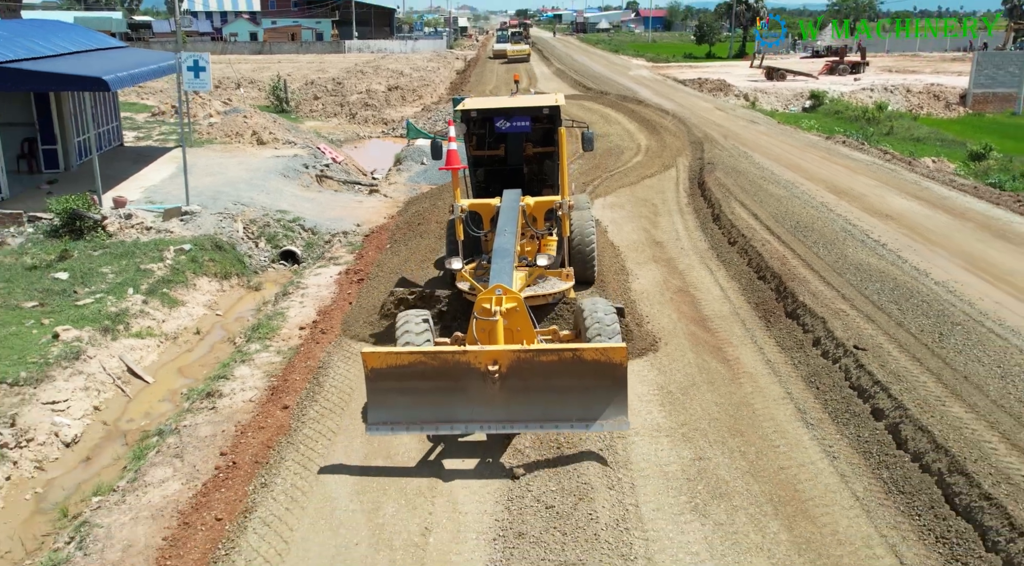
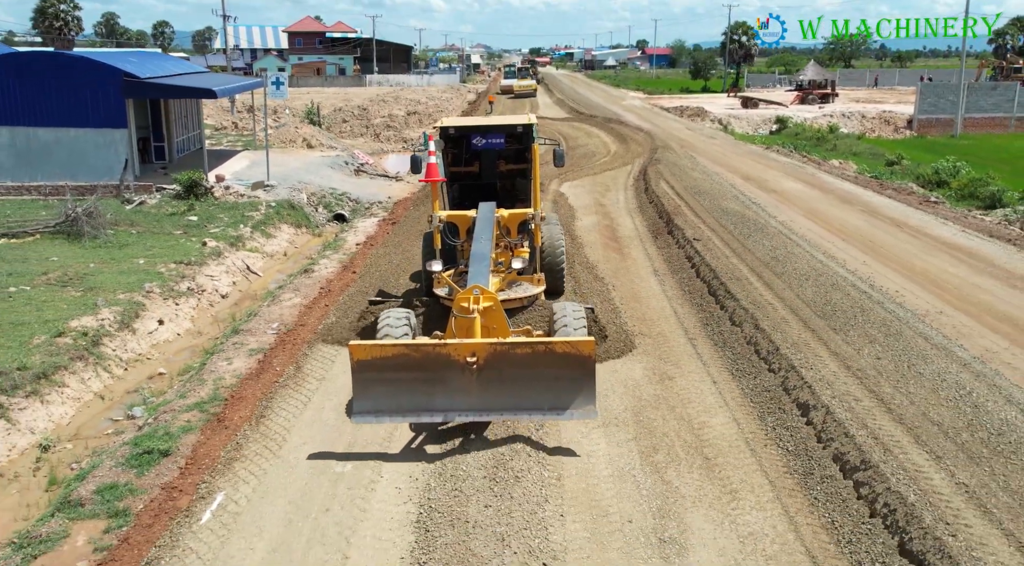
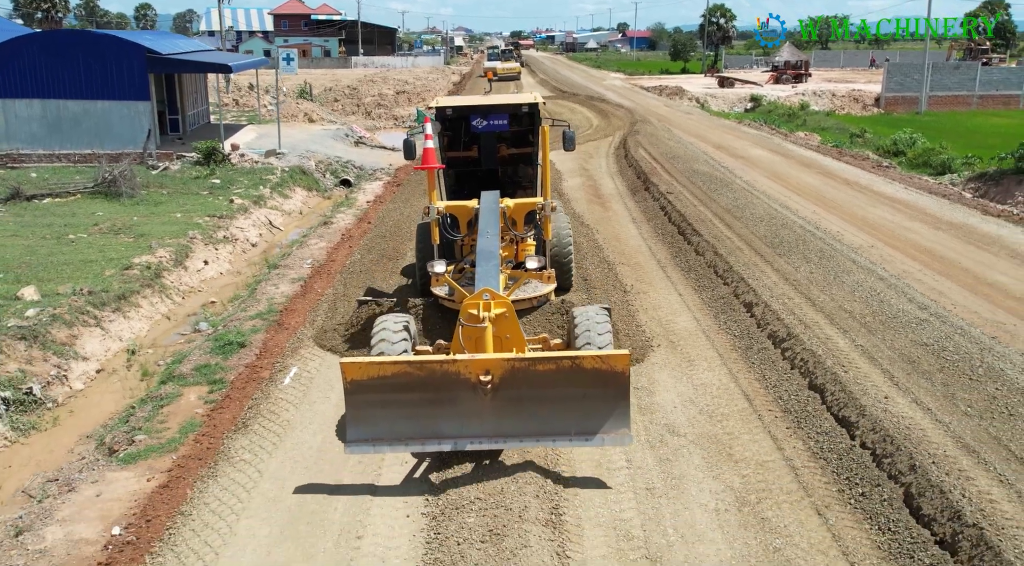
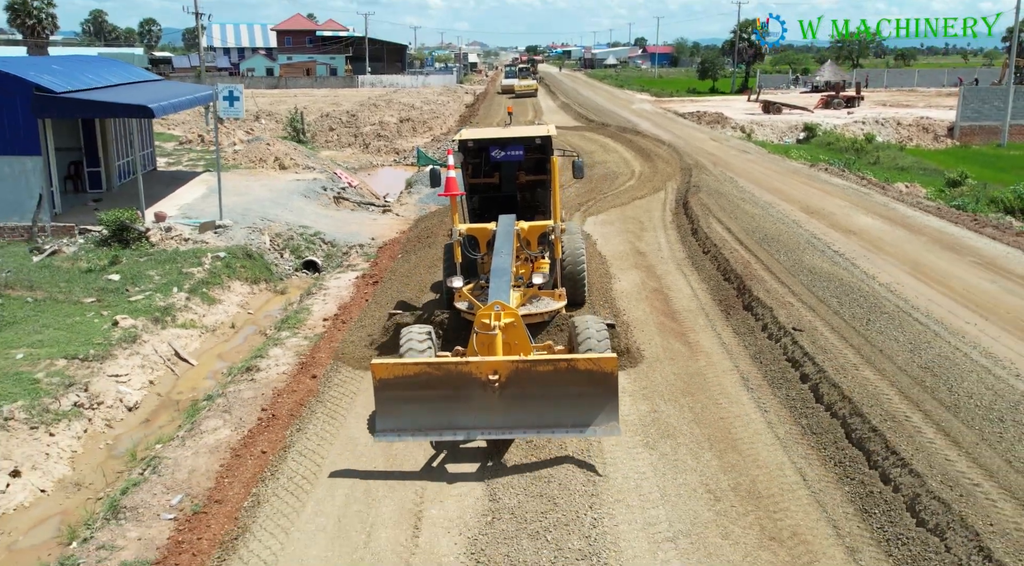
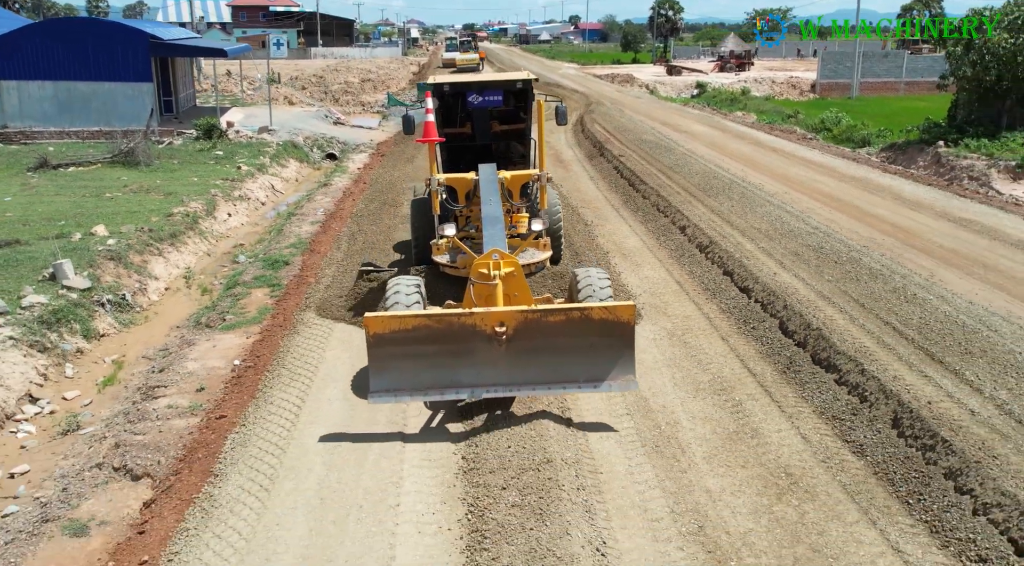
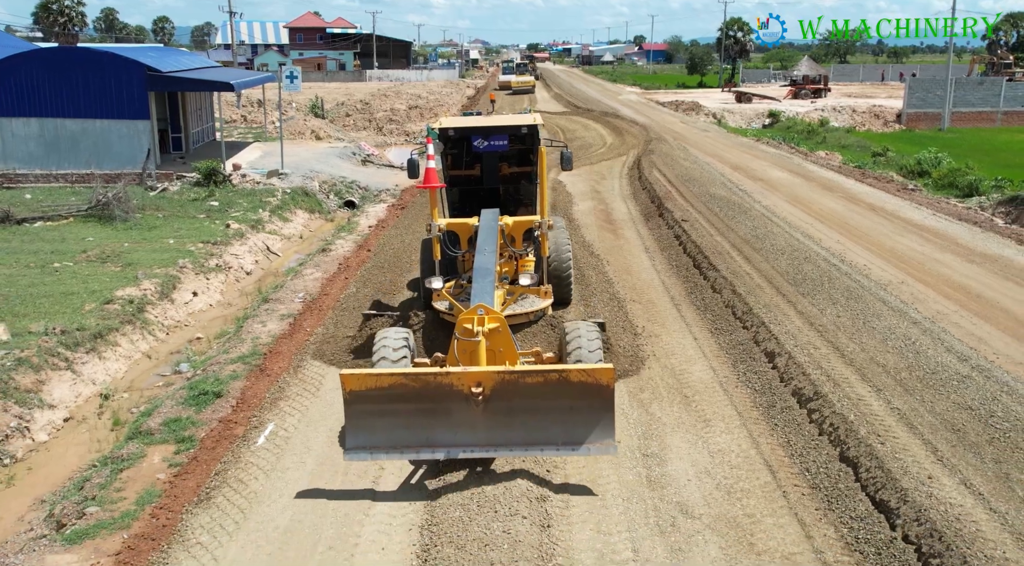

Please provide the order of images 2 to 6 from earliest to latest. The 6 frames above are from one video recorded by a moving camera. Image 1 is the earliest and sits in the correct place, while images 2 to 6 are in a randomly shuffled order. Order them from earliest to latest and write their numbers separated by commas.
4, 2, 6, 3, 5
